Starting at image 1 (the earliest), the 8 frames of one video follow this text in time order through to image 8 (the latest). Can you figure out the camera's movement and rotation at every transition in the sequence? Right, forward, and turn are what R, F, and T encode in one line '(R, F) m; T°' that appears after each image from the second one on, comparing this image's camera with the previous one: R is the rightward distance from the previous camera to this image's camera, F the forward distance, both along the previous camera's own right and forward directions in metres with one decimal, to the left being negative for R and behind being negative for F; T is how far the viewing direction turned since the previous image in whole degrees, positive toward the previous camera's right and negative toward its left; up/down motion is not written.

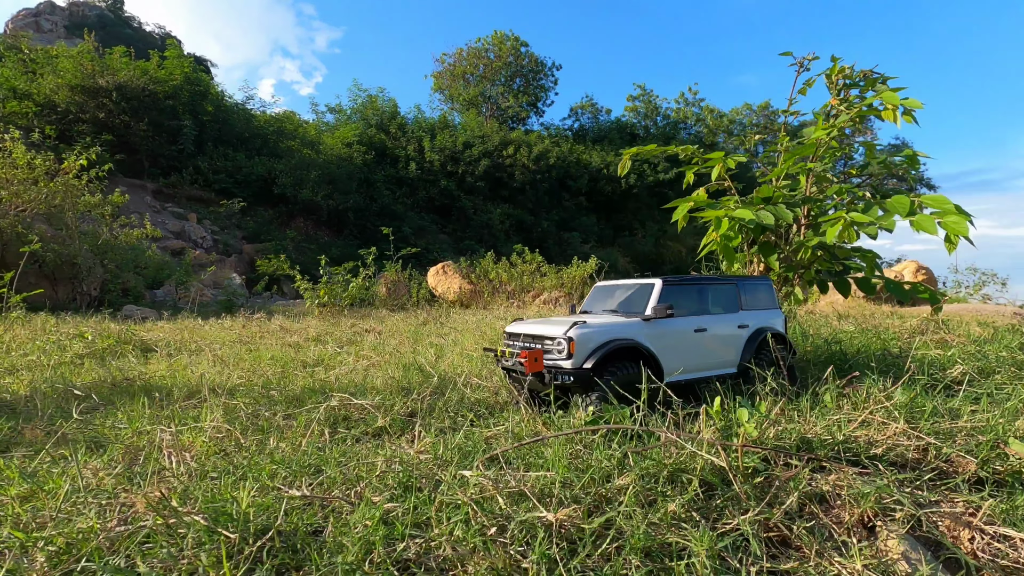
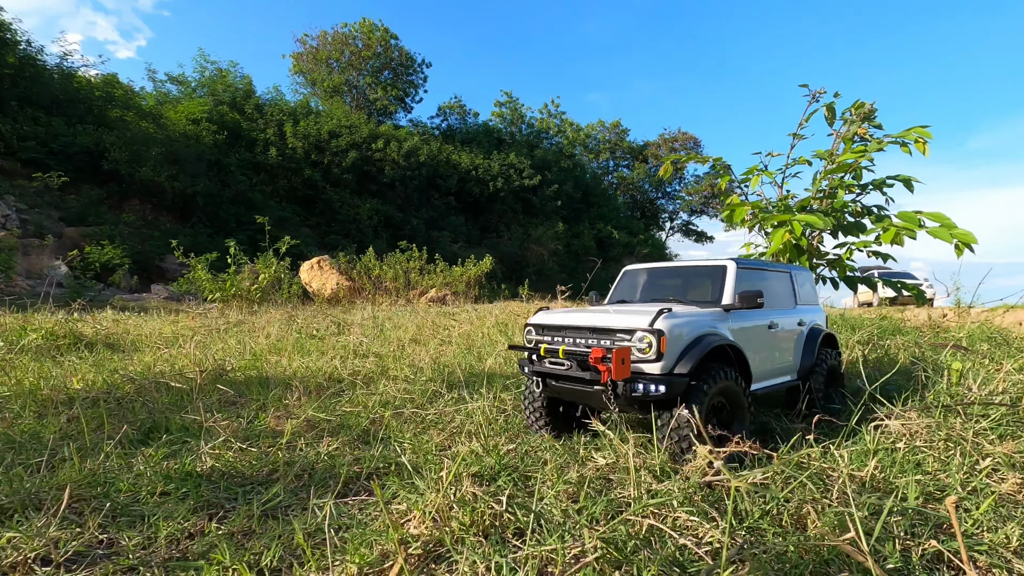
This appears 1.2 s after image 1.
(-0.7, +0.1) m; +15°
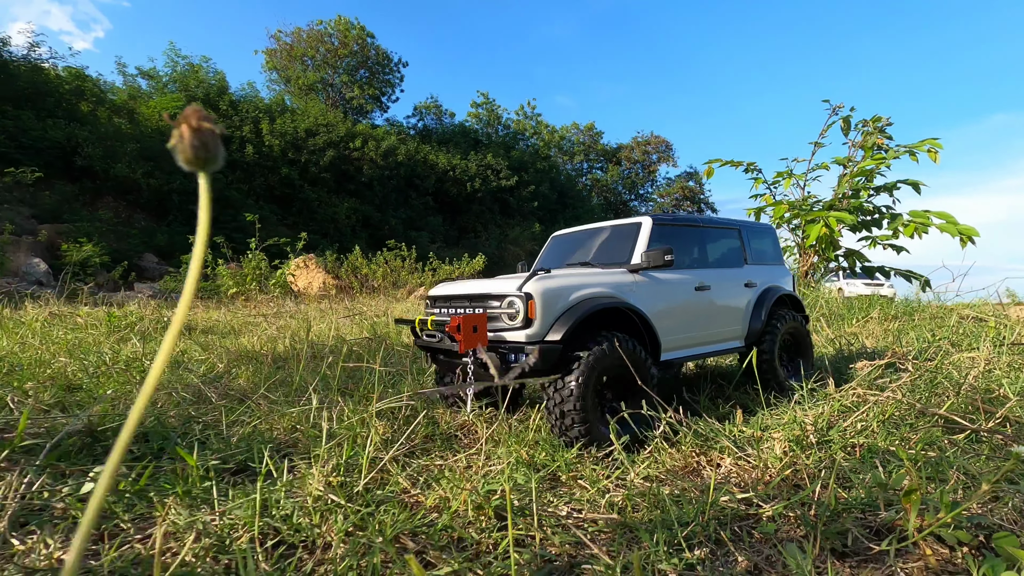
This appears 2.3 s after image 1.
(-0.4, -0.2) m; +3°
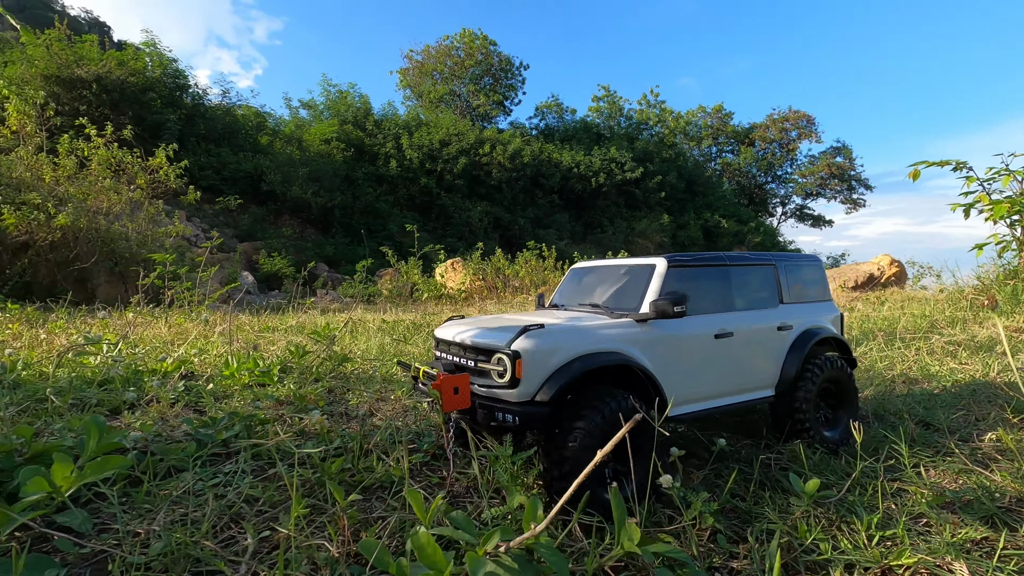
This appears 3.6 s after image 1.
(-0.4, -0.5) m; -13°
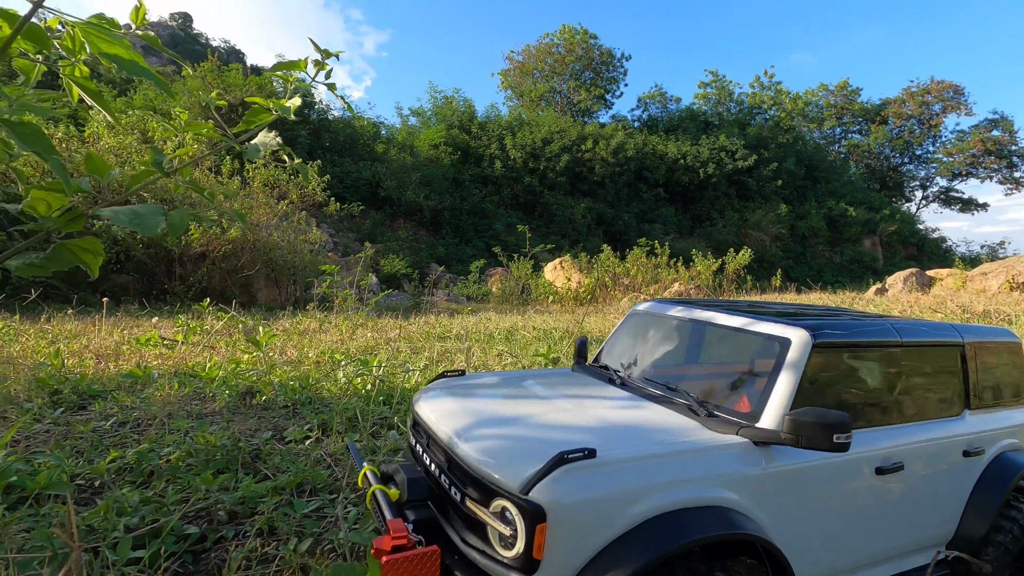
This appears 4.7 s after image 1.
(-0.3, -0.1) m; -11°
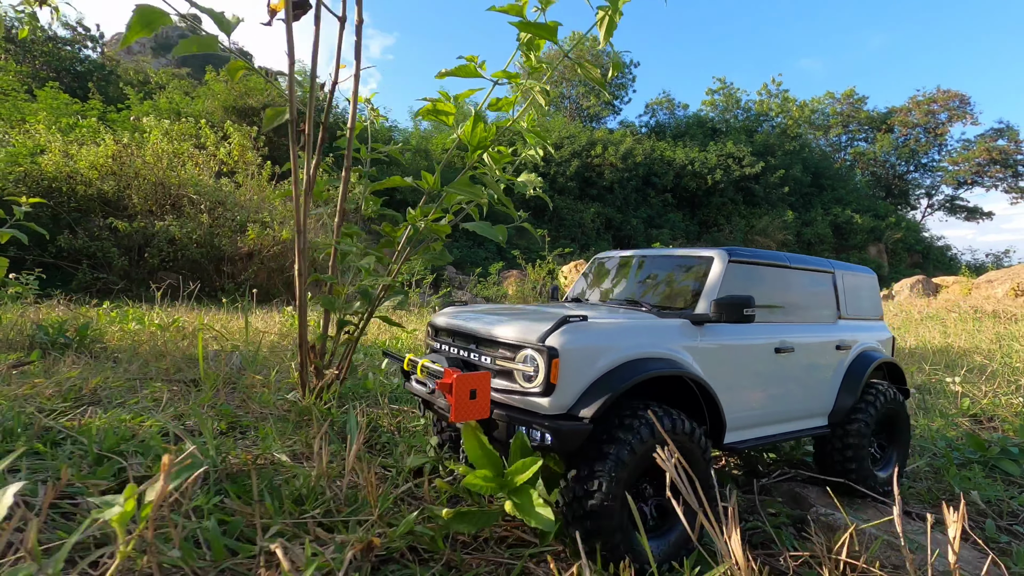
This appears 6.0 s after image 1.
(-0.4, -0.4) m; 0°
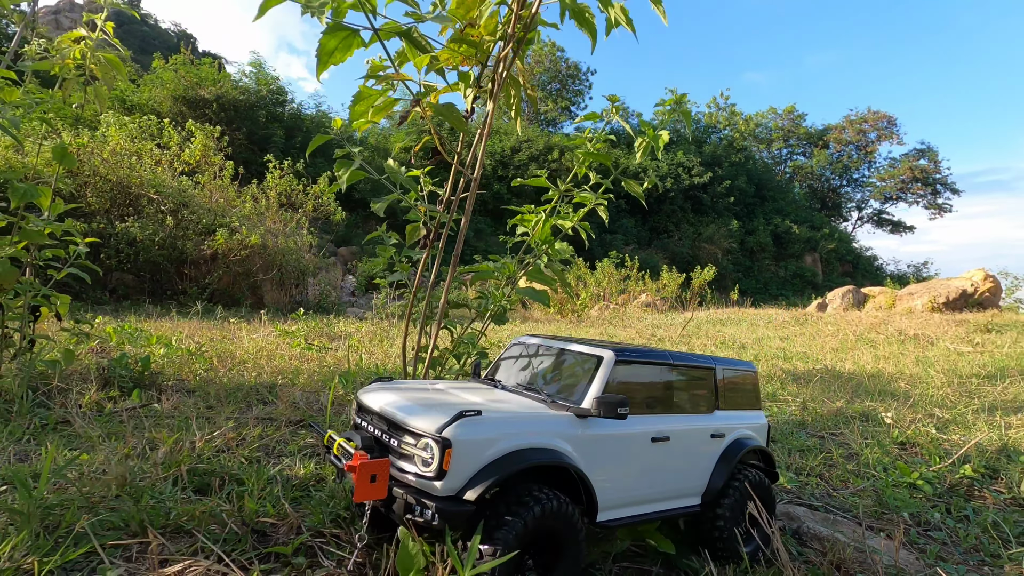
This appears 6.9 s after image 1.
(-0.2, -0.3) m; +5°
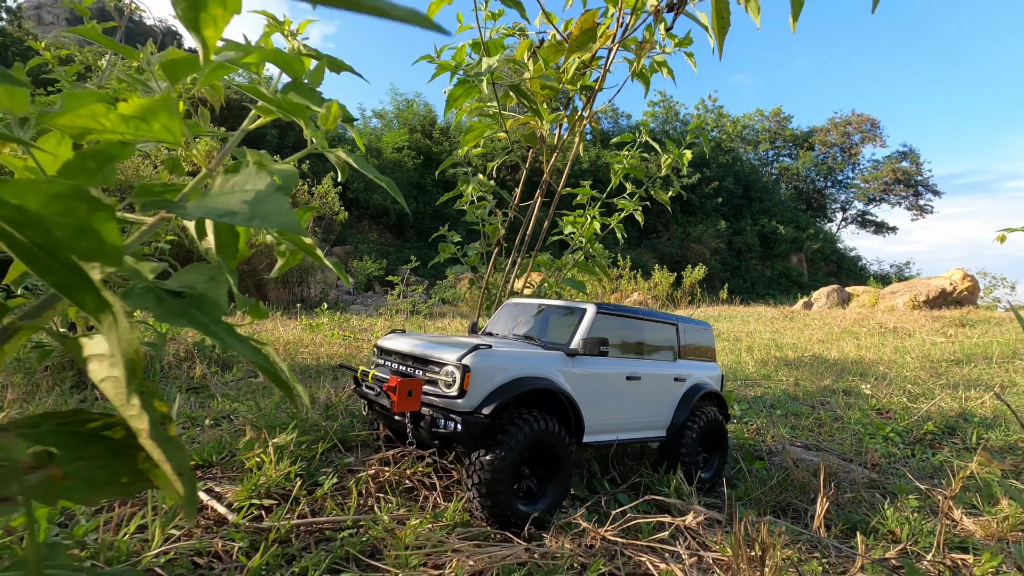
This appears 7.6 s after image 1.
(-0.2, -0.3) m; +1°
